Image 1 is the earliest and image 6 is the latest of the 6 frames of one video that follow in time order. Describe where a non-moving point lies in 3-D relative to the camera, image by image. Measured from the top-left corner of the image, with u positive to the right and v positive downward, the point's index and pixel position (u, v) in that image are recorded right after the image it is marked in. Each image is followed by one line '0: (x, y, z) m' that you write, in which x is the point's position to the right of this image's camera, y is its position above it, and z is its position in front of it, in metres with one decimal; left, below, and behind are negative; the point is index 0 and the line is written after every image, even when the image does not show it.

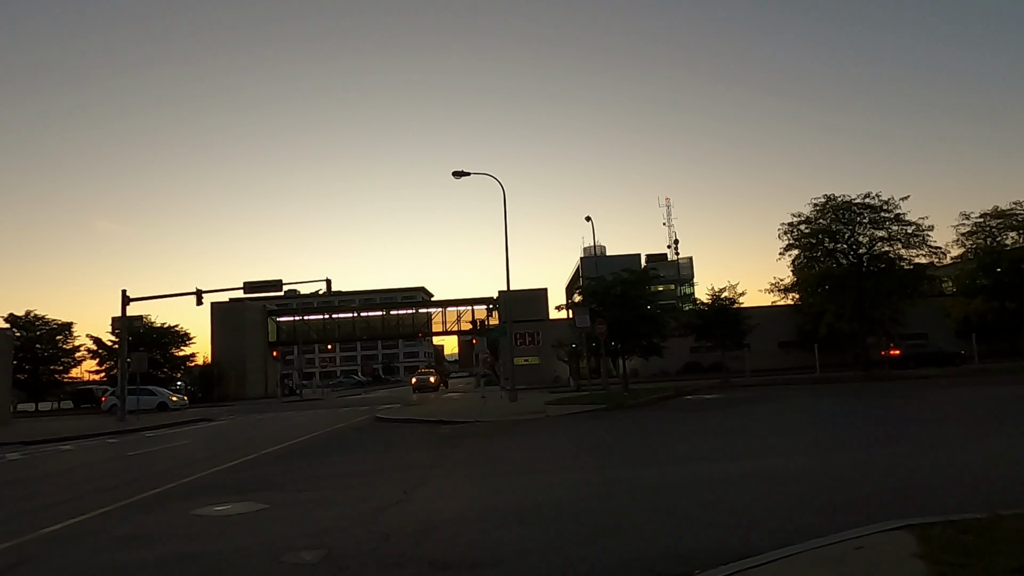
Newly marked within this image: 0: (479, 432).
0: (-0.8, -3.3, +17.2) m
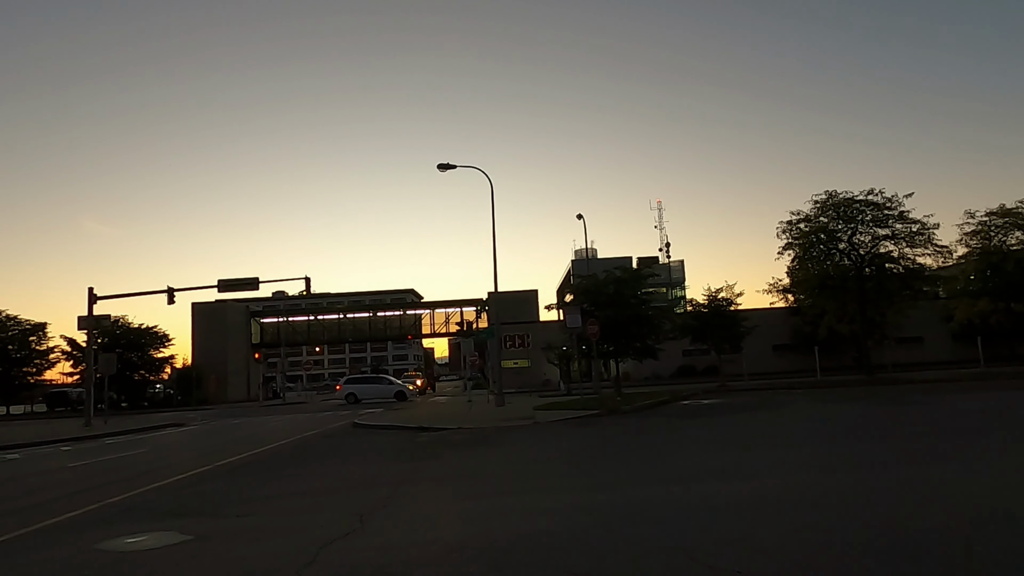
0: (-1.1, -3.2, +15.8) m
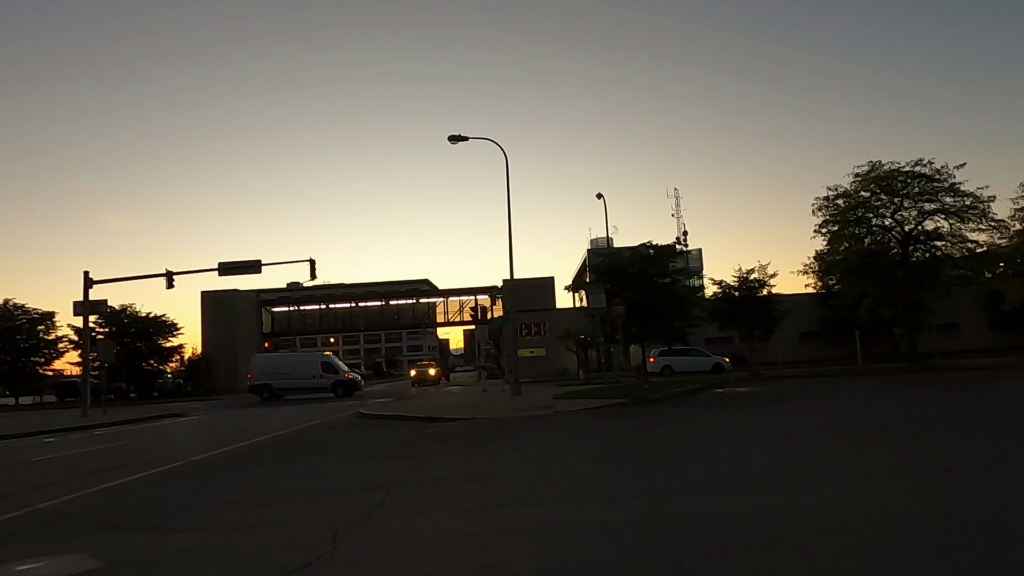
0: (-0.7, -2.7, +14.0) m
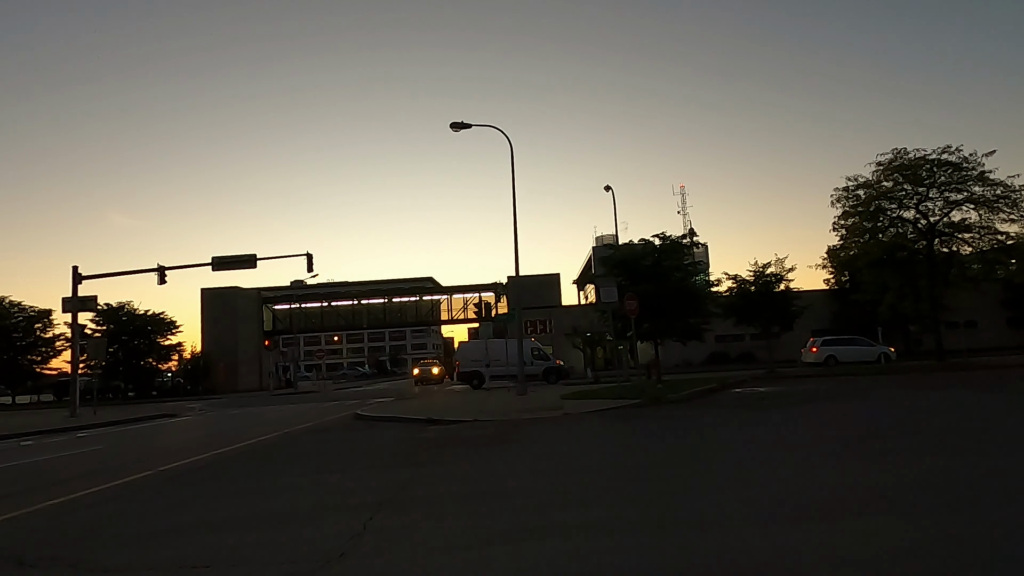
0: (-0.6, -2.5, +12.8) m
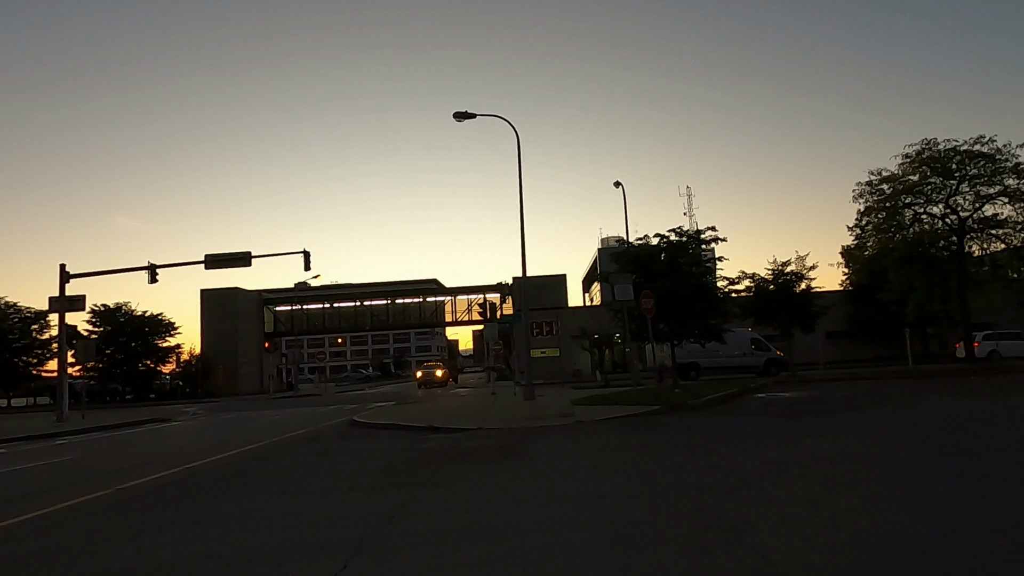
0: (-0.5, -2.5, +11.5) m
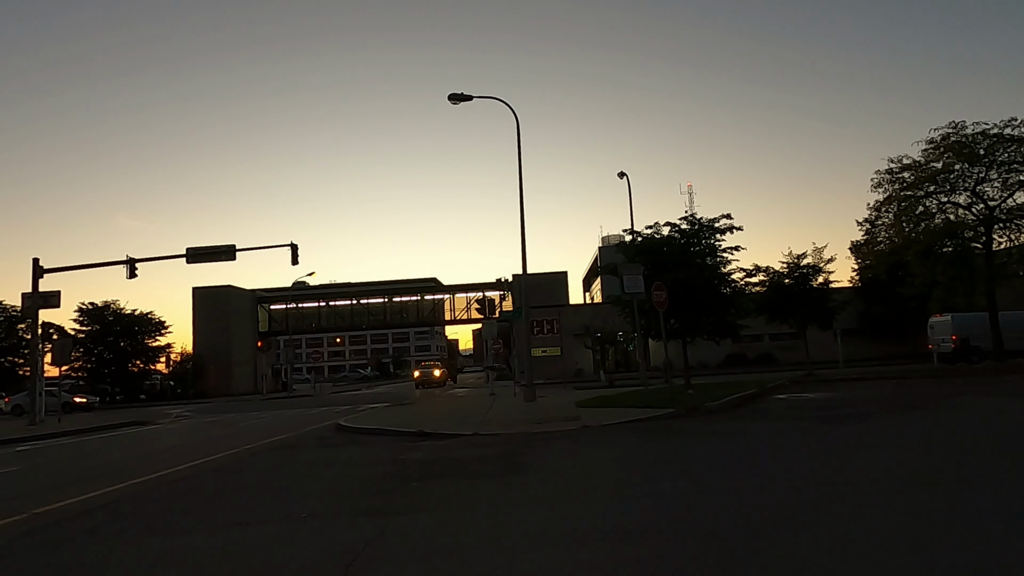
0: (-0.5, -2.3, +10.1) m
